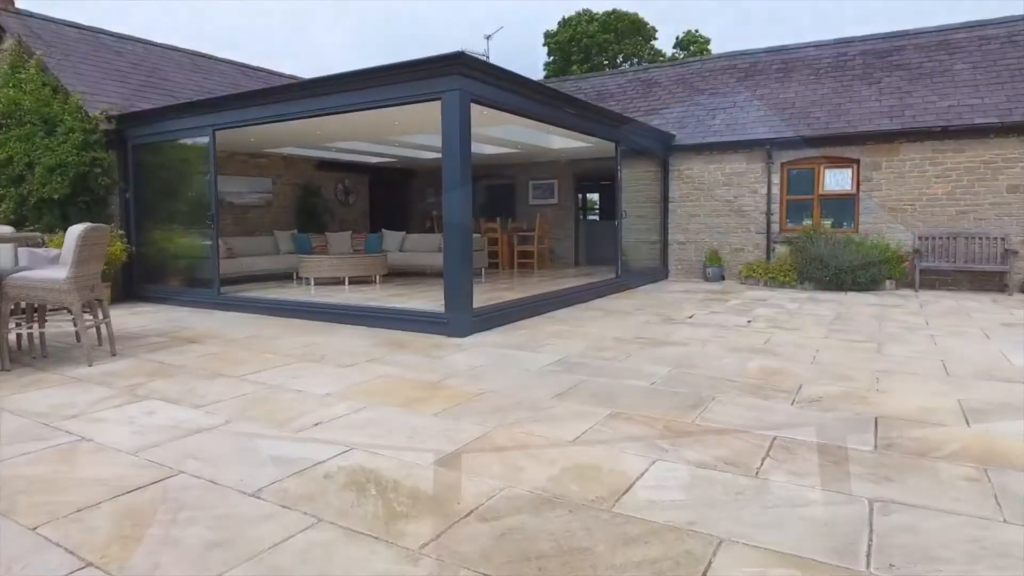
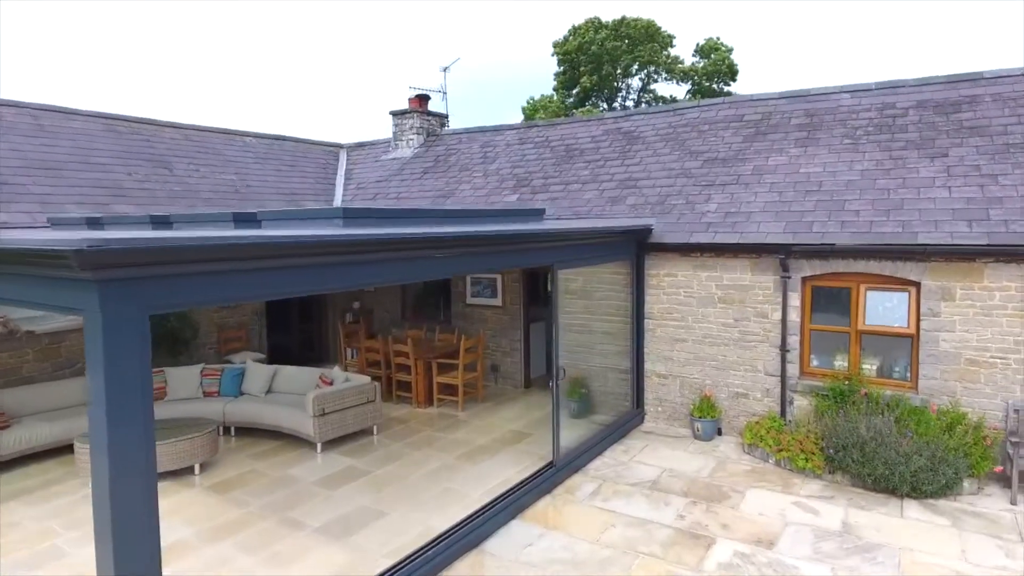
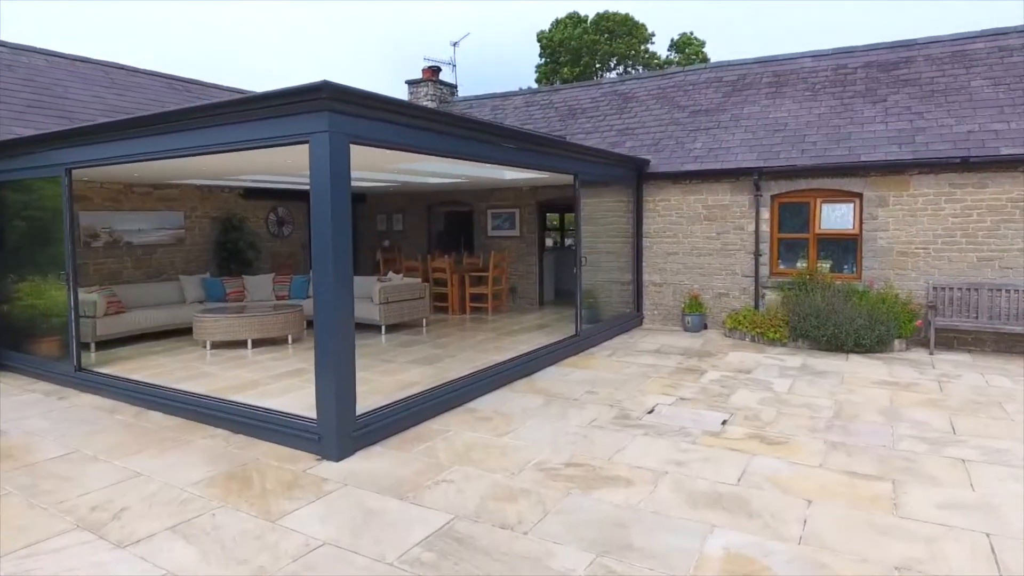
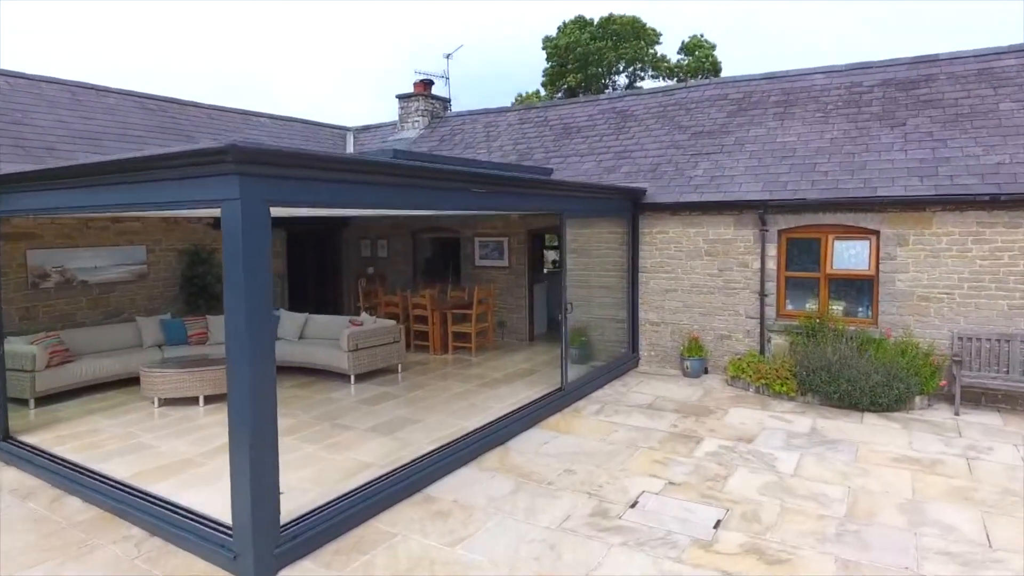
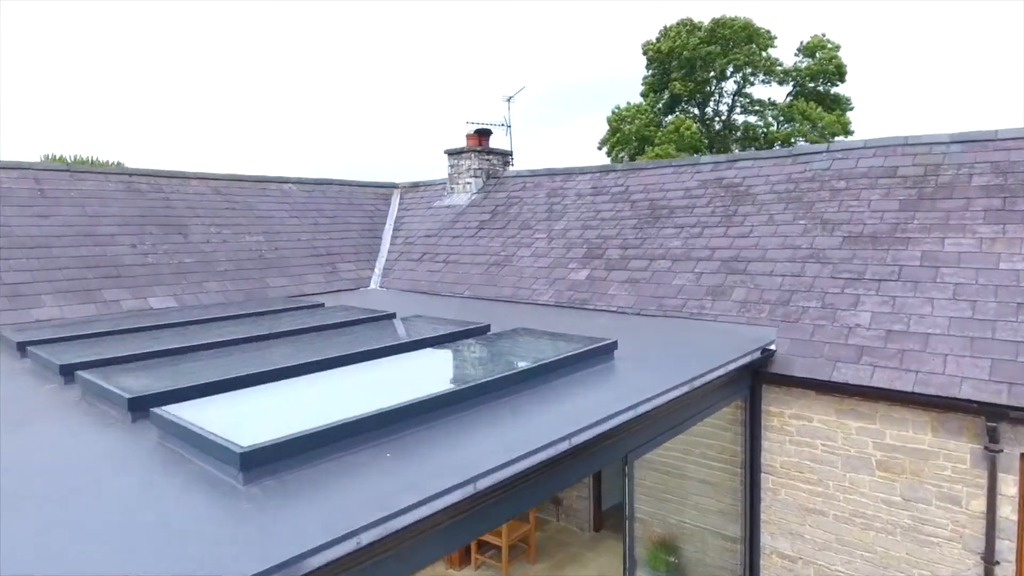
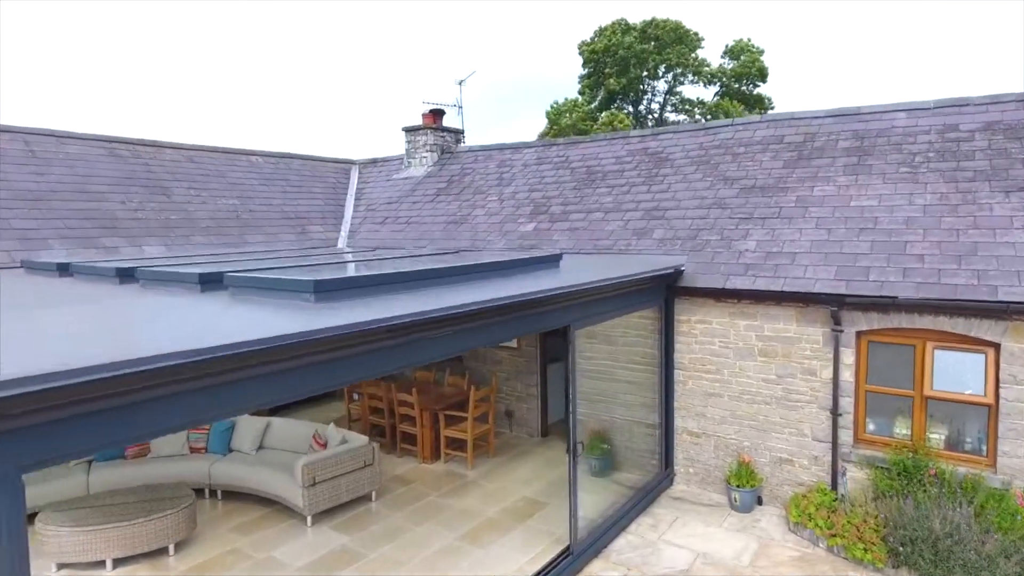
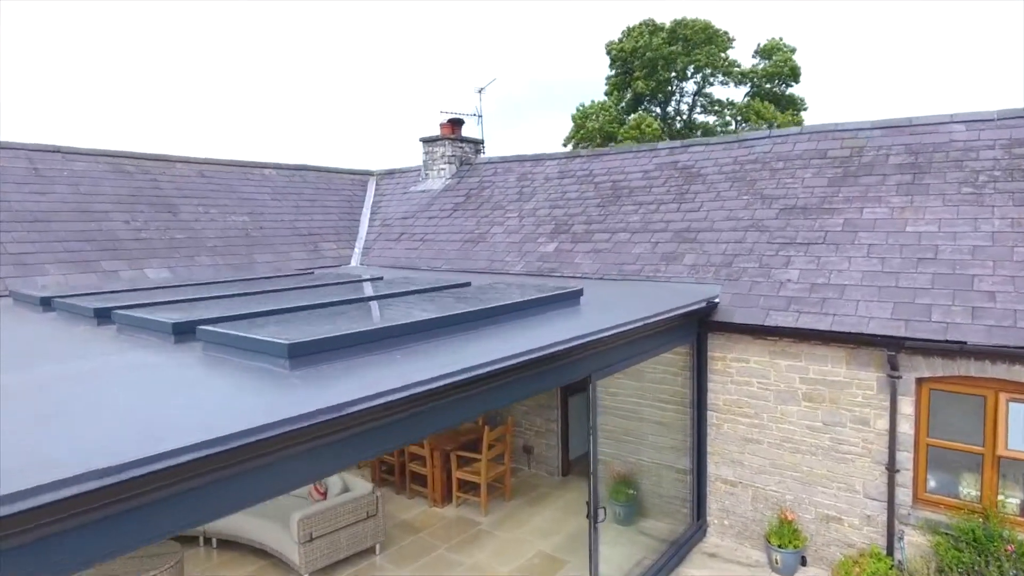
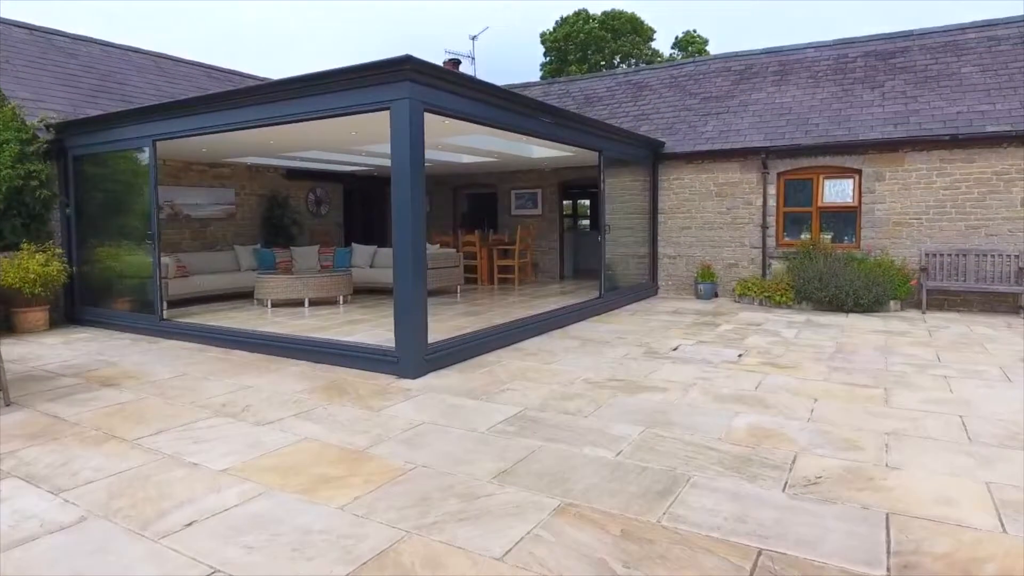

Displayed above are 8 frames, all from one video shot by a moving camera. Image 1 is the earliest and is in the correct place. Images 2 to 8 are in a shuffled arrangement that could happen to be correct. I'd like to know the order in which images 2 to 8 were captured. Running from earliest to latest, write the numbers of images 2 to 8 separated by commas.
8, 3, 4, 2, 6, 7, 5
